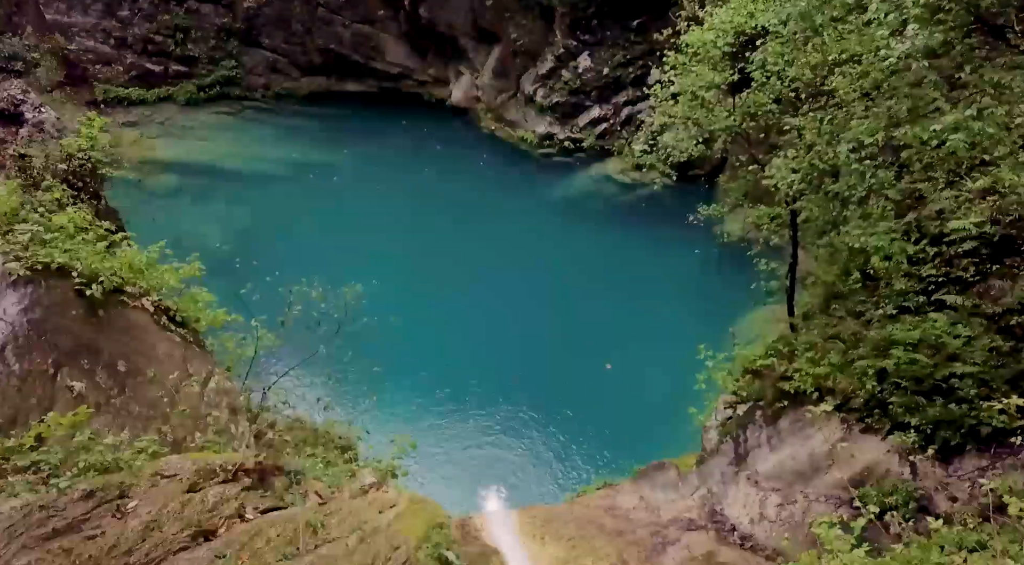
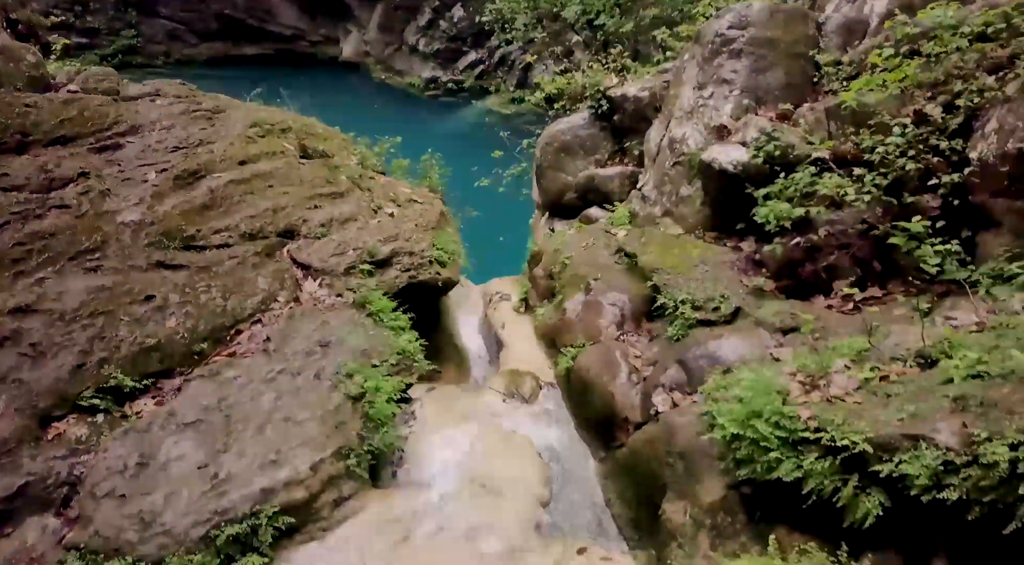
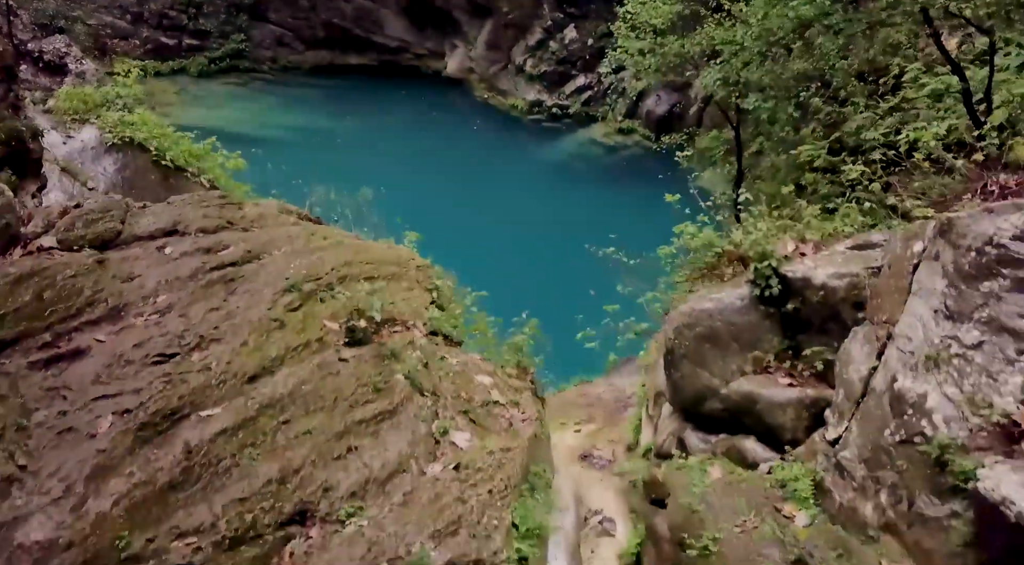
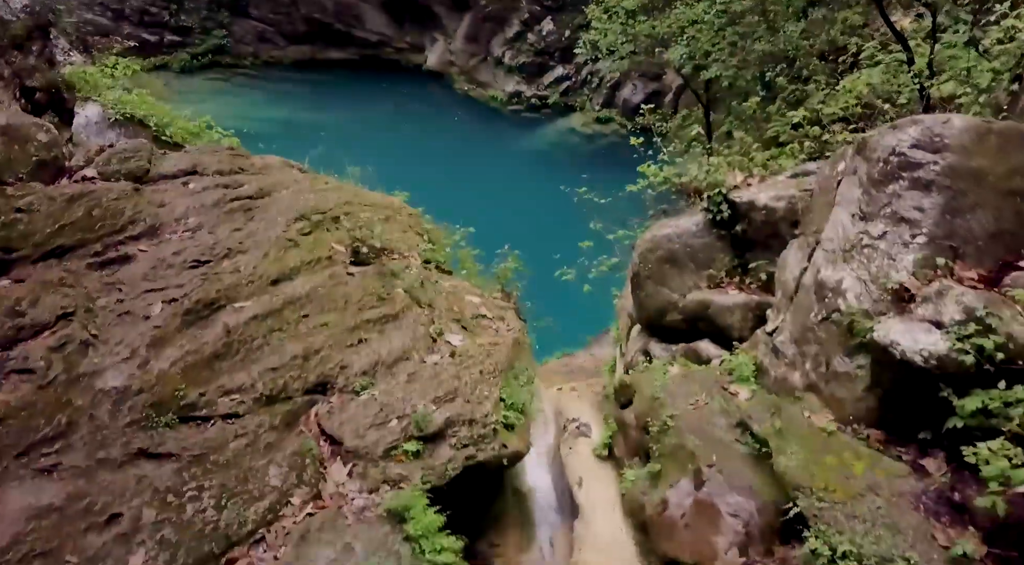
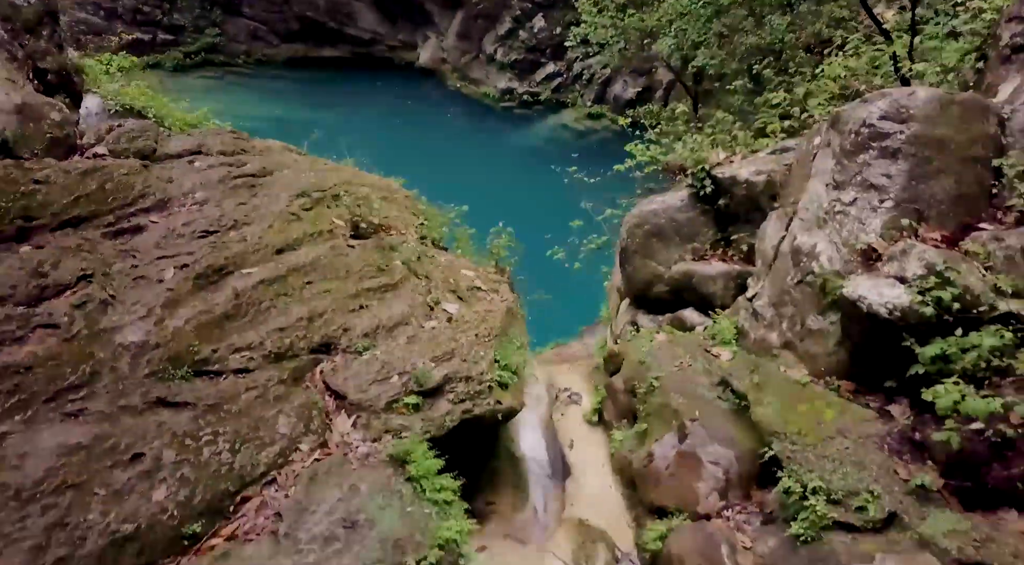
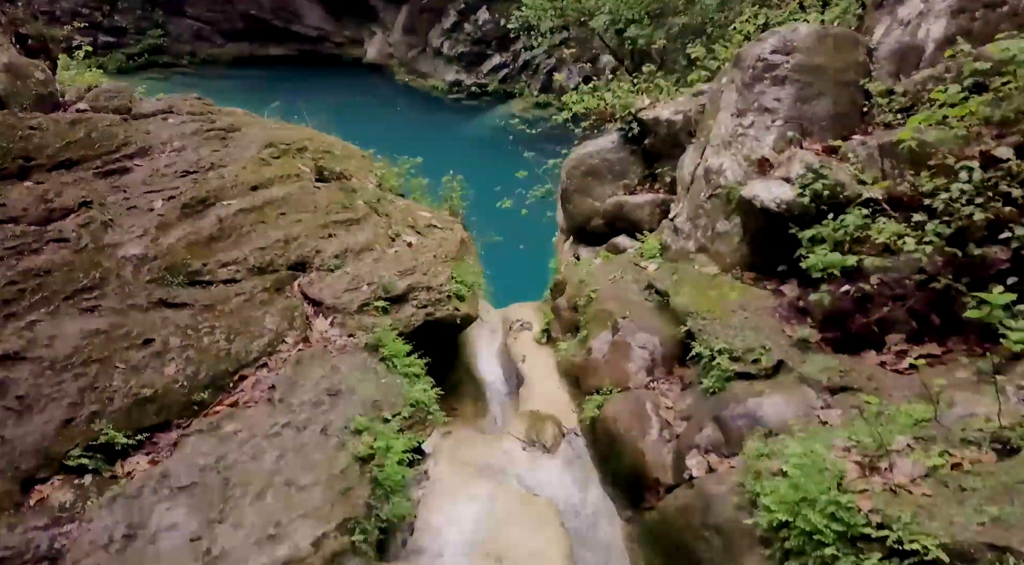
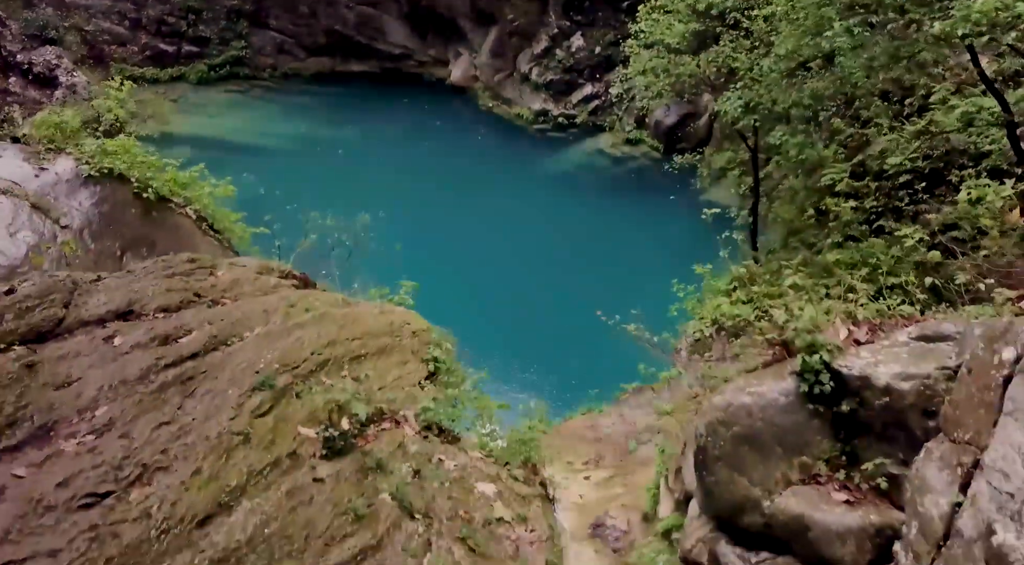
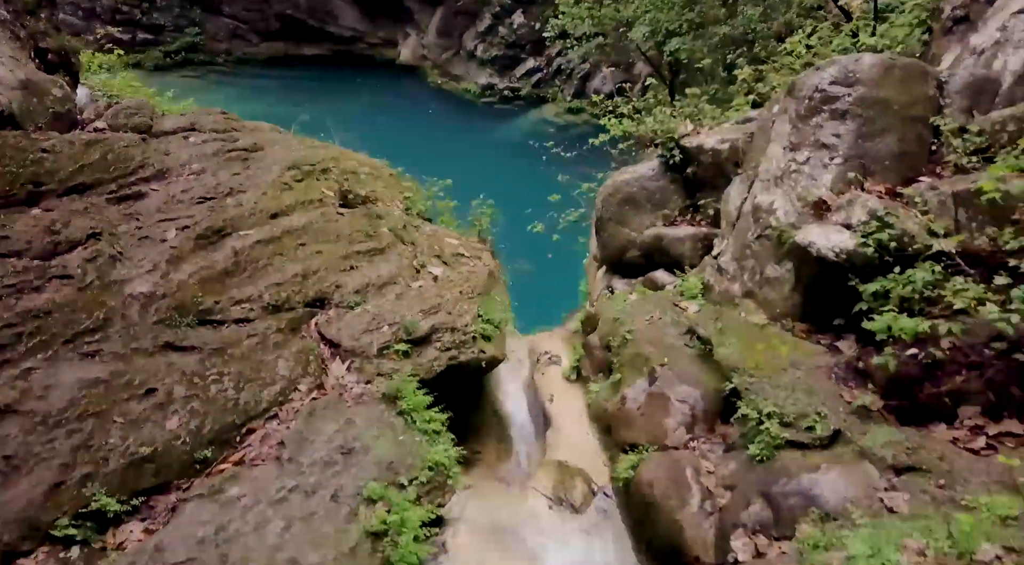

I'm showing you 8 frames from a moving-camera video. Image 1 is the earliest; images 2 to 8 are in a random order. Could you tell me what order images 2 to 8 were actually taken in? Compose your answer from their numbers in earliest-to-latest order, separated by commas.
7, 3, 4, 5, 8, 6, 2
